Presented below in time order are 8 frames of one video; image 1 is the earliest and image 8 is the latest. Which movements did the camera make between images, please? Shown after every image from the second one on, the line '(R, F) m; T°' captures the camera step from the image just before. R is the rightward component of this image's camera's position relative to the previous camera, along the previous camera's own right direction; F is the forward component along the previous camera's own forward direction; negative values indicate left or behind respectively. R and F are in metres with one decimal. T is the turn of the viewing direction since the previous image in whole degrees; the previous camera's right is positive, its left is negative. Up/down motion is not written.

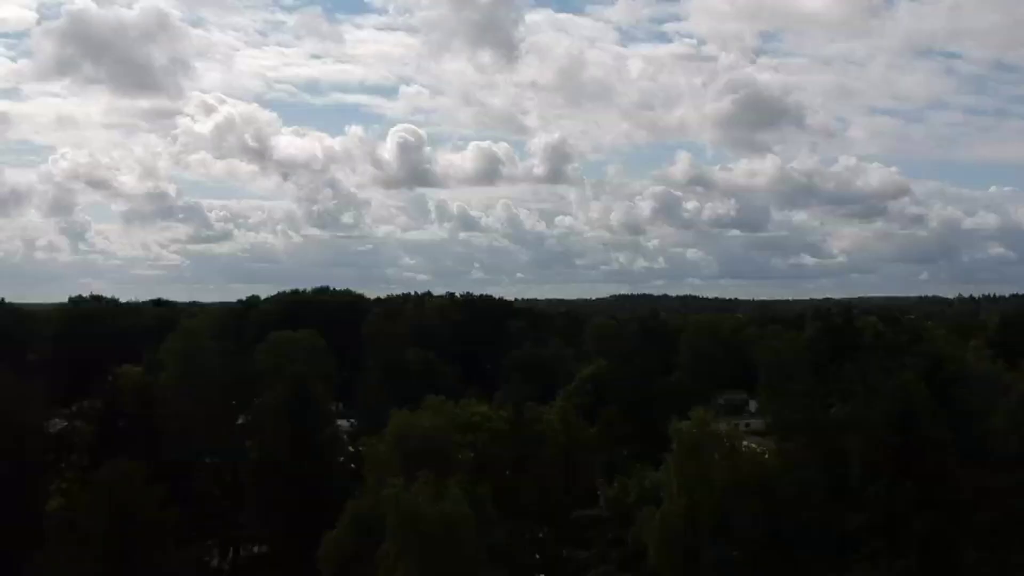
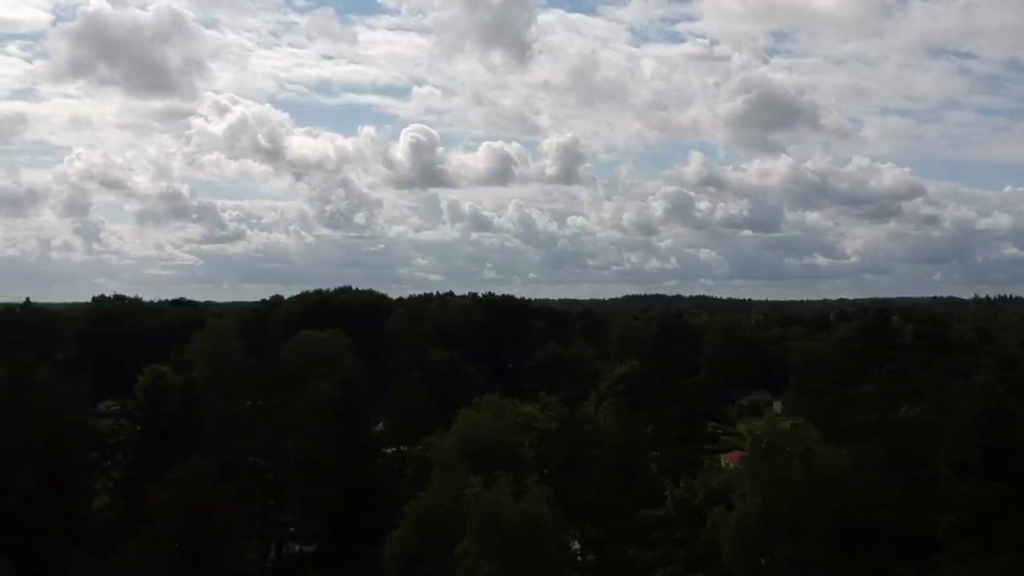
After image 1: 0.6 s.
(-1.1, -0.3) m; -1°
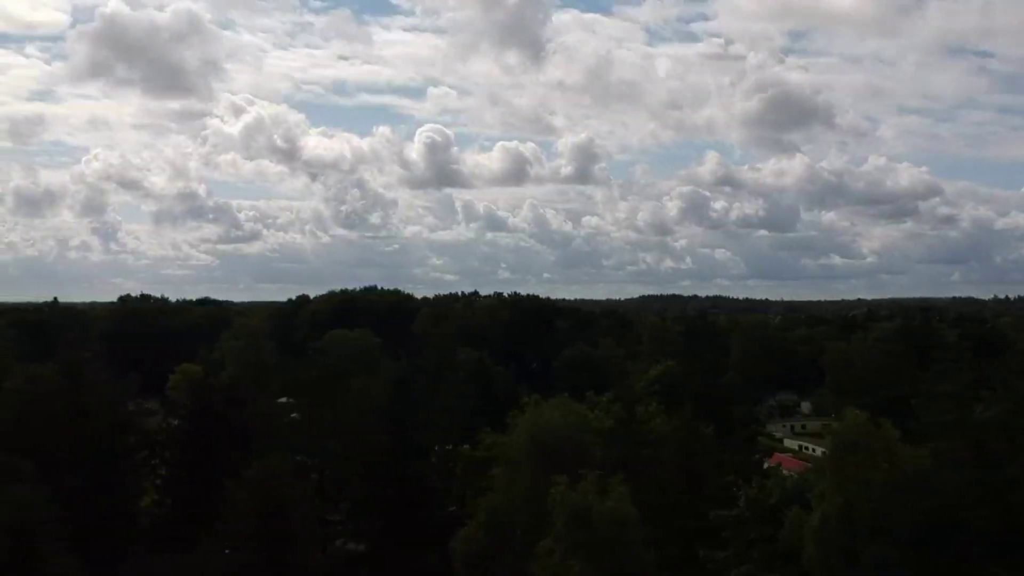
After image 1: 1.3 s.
(-1.2, -0.3) m; -1°
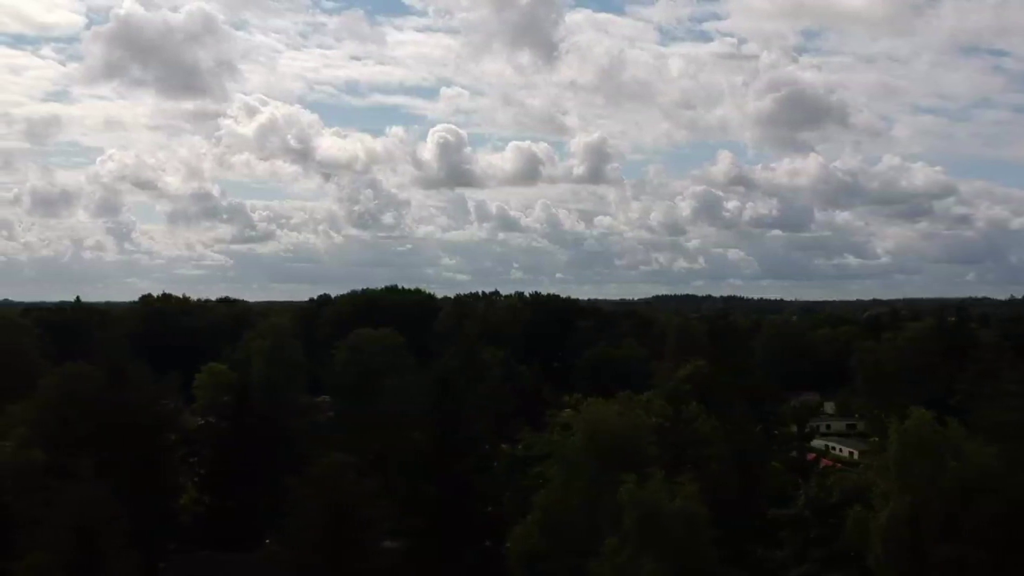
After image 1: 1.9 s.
(-1.0, -0.2) m; -1°
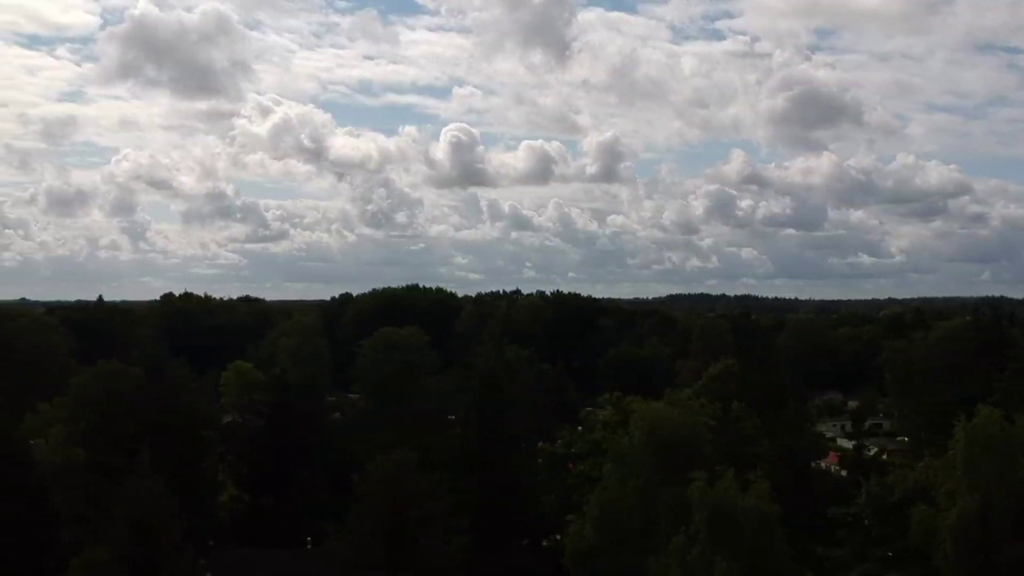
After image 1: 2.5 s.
(-1.0, -0.4) m; -1°
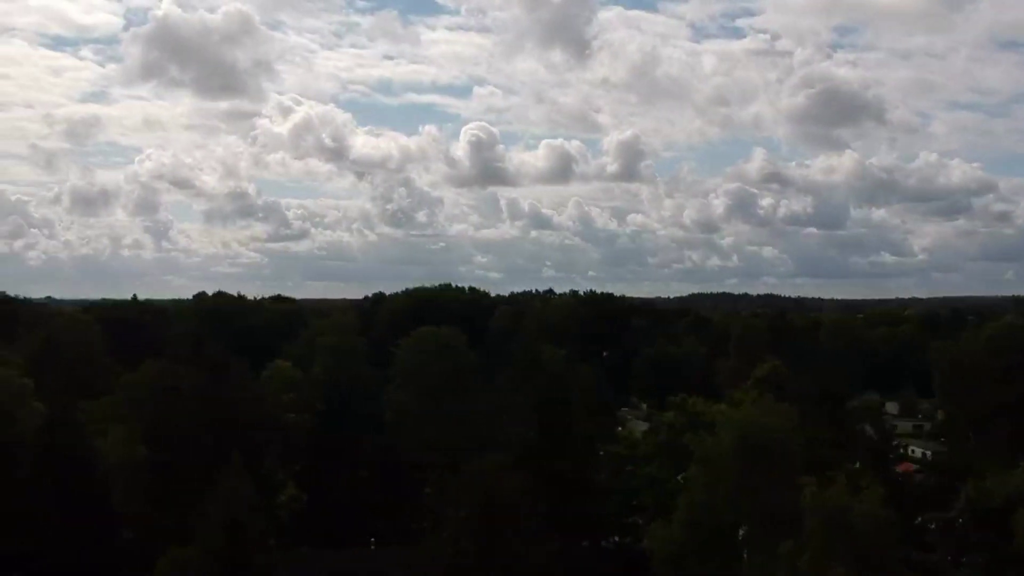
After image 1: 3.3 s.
(-1.5, -0.4) m; -1°
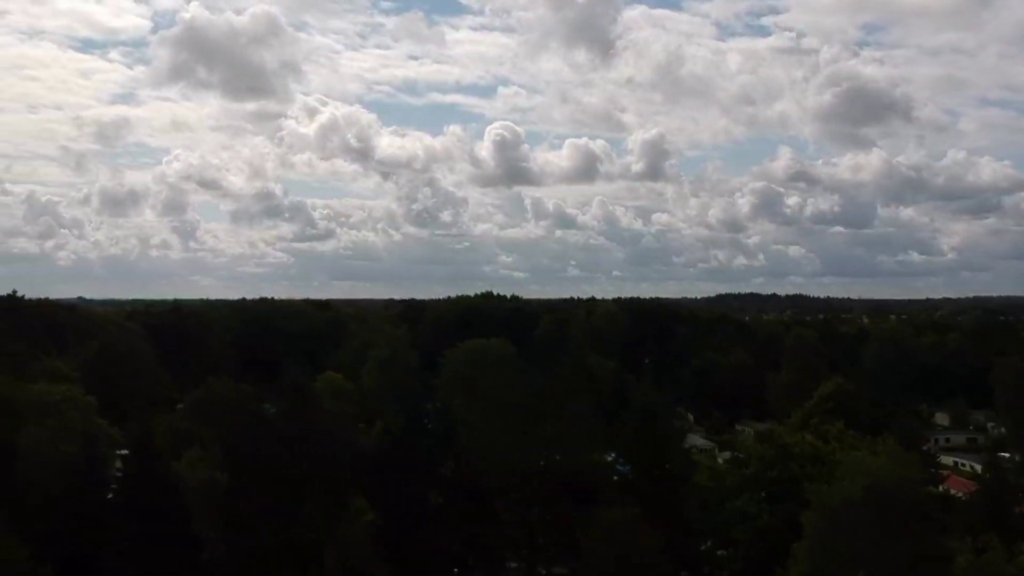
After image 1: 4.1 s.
(-2.0, -0.4) m; -1°
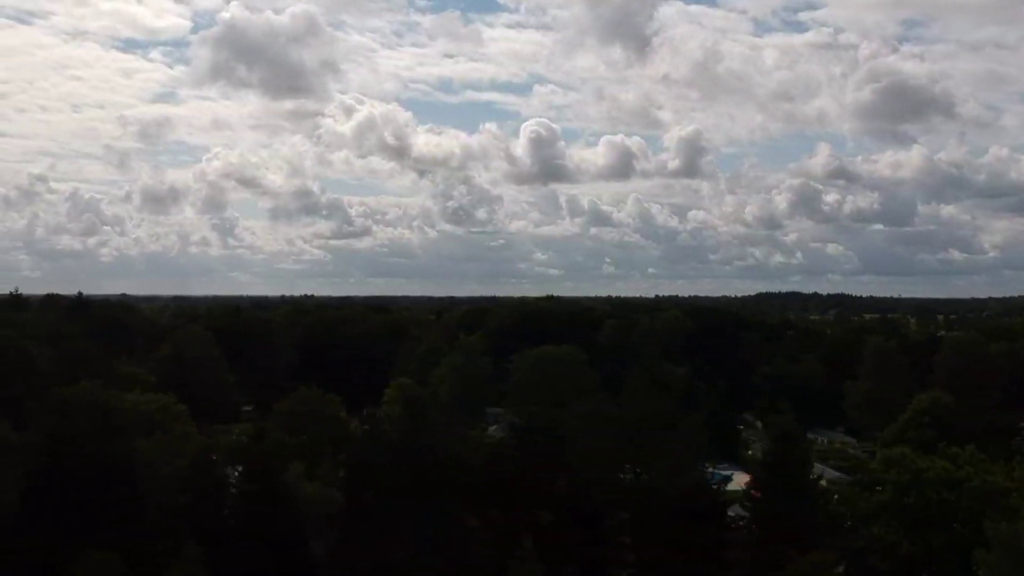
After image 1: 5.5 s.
(-3.4, -1.3) m; -2°
